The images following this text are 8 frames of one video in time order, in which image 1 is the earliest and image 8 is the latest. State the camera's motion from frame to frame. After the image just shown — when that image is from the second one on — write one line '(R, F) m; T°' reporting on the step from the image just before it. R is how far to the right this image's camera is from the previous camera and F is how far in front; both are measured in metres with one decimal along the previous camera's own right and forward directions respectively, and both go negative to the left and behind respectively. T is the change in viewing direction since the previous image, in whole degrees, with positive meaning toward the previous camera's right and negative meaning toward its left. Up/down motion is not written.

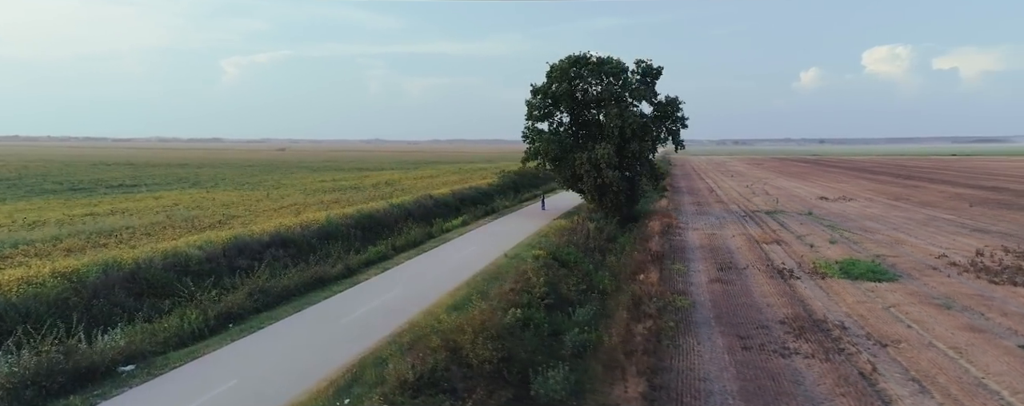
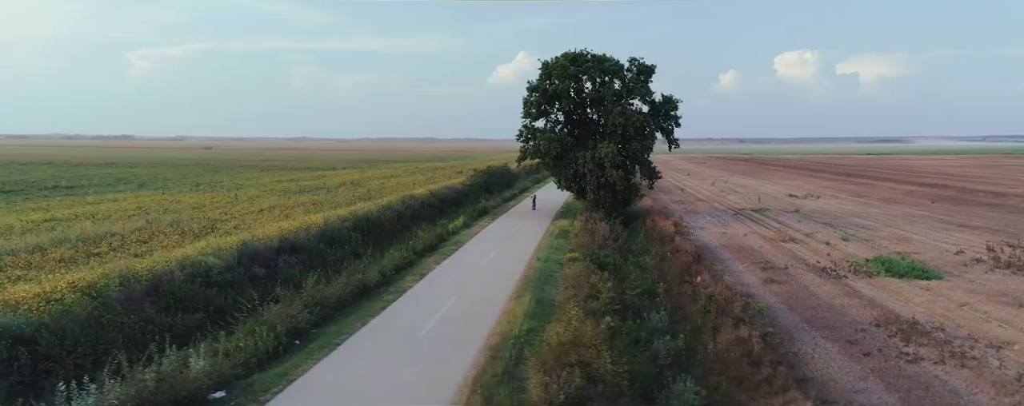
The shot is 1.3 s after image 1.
(-2.5, +0.8) m; +5°
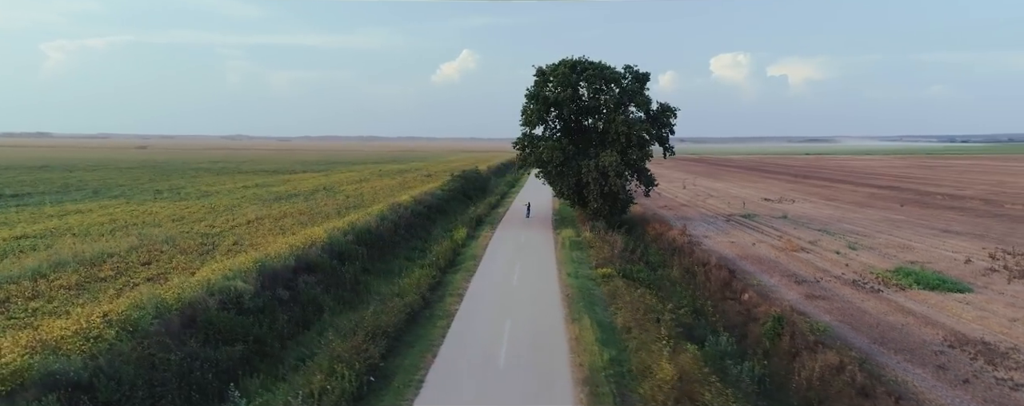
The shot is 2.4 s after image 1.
(-2.1, +0.5) m; +4°
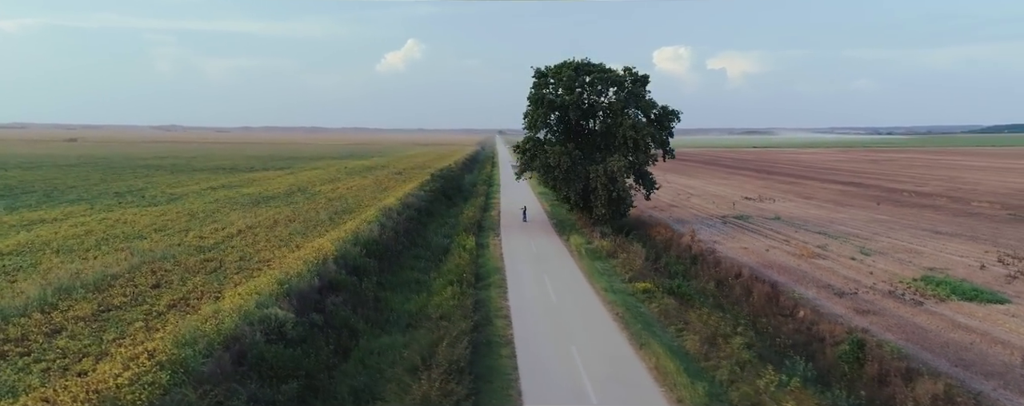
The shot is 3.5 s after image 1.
(-2.1, +0.7) m; +4°
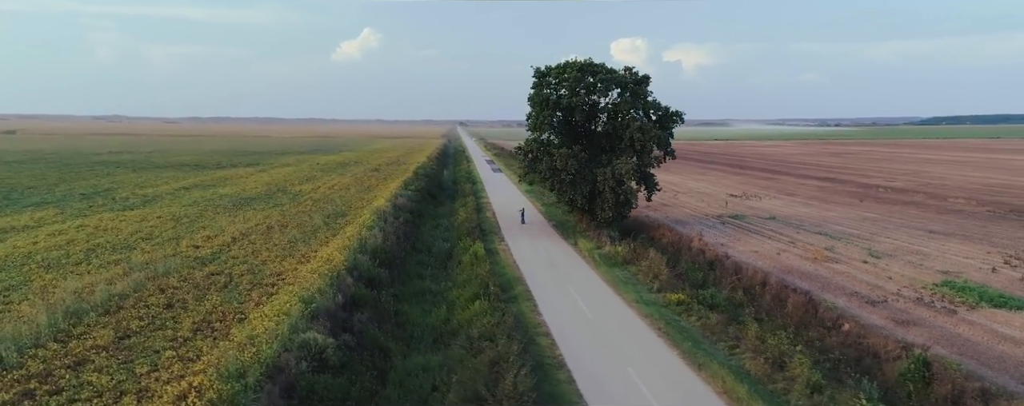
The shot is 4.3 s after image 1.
(-1.7, +0.6) m; +3°
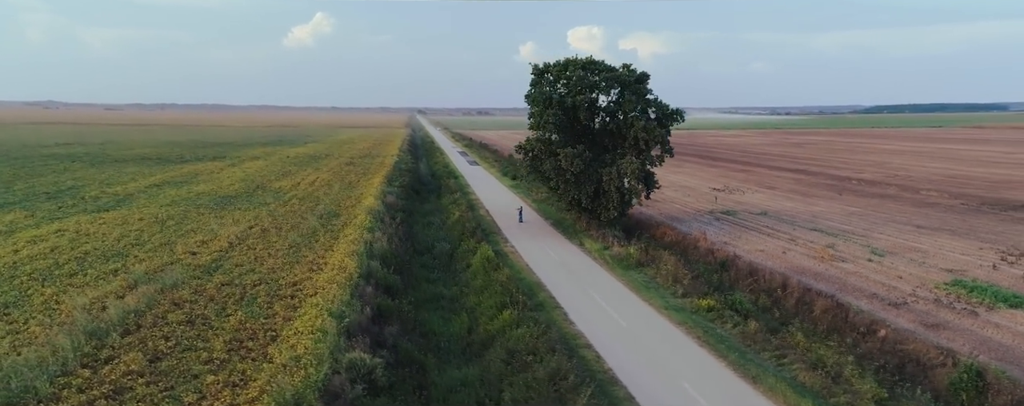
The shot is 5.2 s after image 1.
(-1.7, +0.3) m; +3°
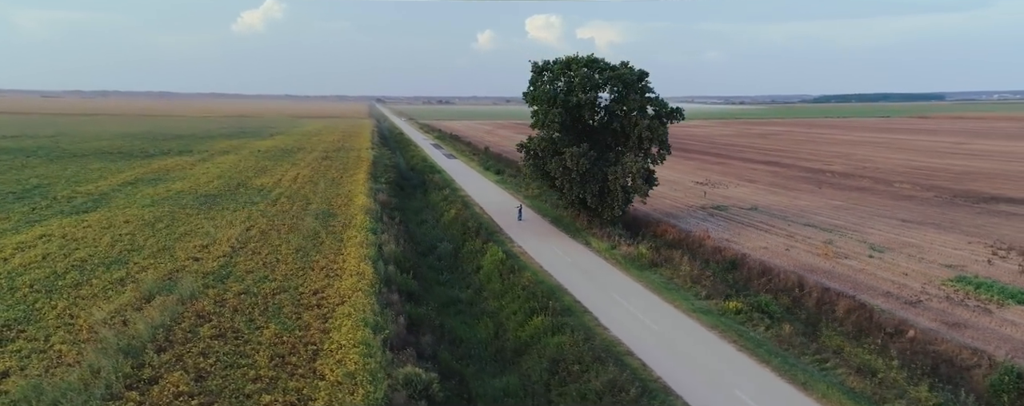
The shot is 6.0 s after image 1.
(-1.7, +0.1) m; +3°
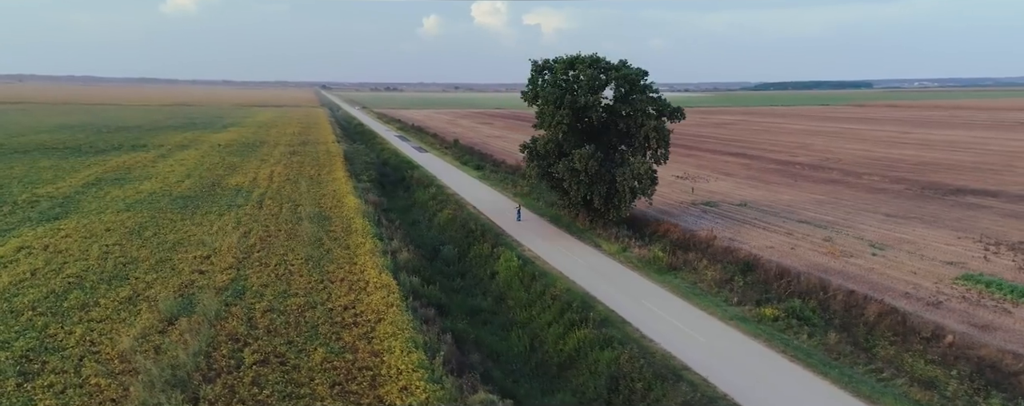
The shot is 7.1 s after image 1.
(-2.2, +0.3) m; +4°
